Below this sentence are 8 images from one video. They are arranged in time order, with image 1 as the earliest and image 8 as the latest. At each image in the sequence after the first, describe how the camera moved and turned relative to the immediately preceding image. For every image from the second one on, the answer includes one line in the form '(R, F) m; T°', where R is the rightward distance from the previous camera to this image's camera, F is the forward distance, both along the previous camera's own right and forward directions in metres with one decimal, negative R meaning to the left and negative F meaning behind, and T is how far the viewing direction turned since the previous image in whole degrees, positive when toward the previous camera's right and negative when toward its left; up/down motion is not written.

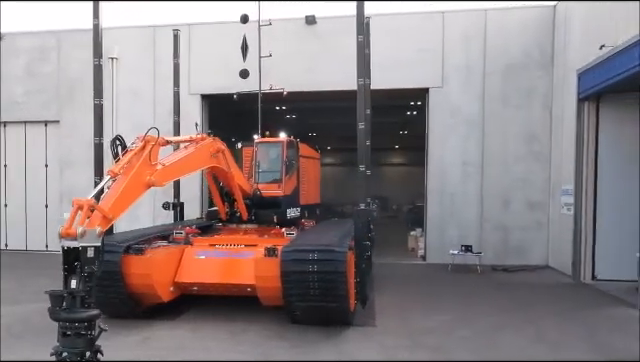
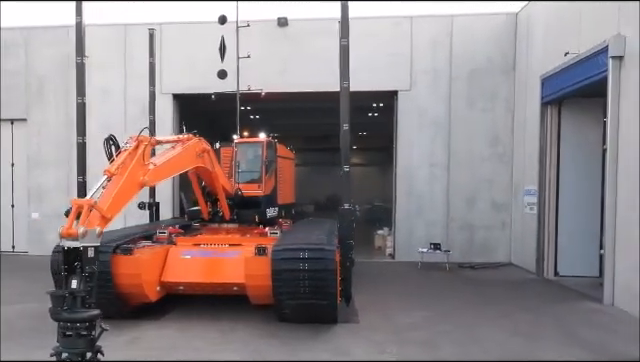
(-0.4, -0.1) m; +5°
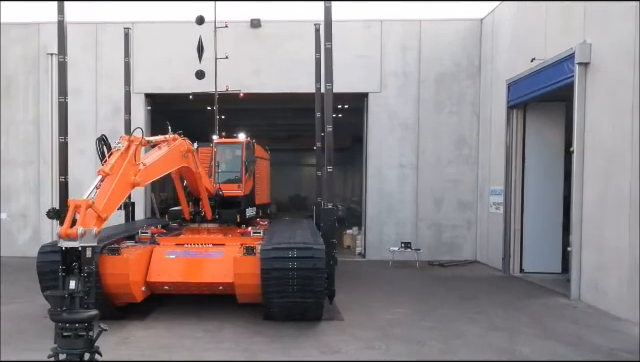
(-0.4, -0.1) m; +4°
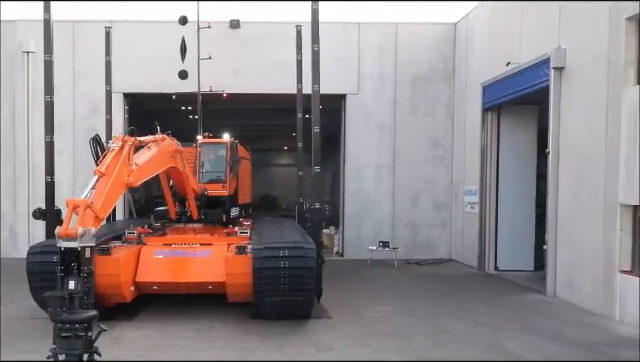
(-0.3, -0.1) m; +3°
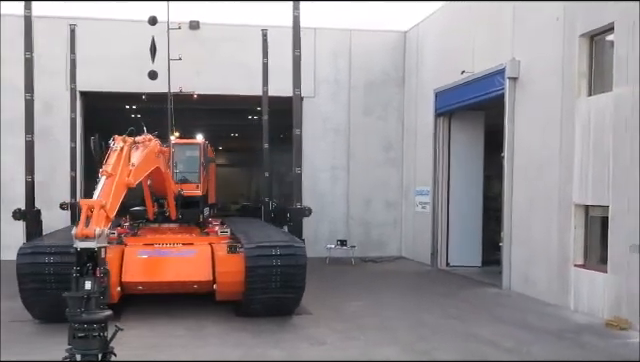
(-0.8, -0.2) m; +8°
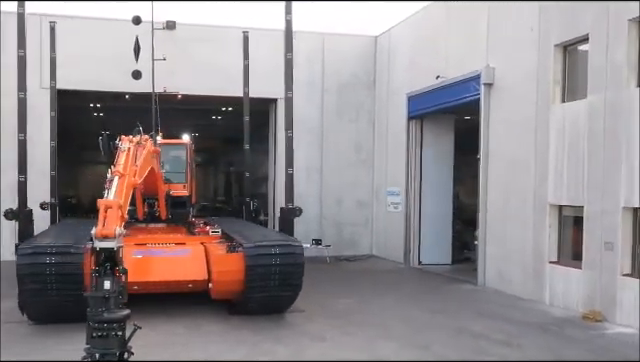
(-0.6, -0.2) m; +5°
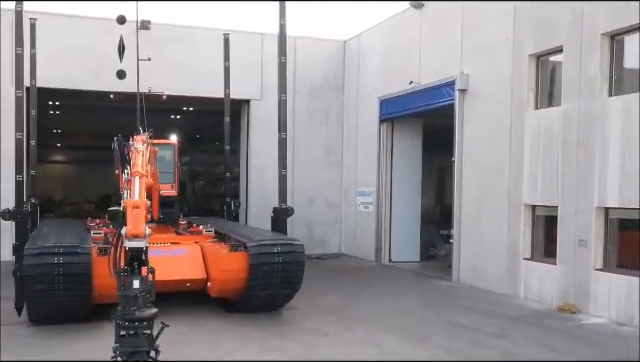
(-0.8, -0.2) m; +6°
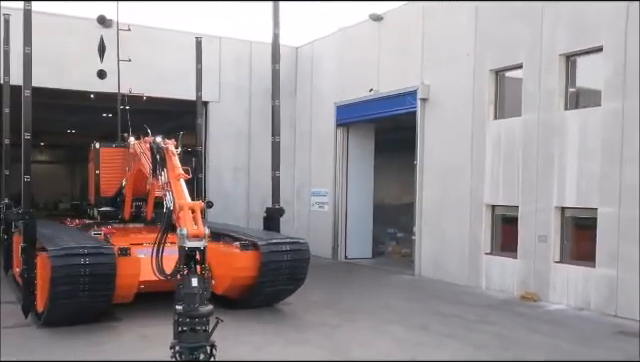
(-1.4, -0.4) m; +10°
